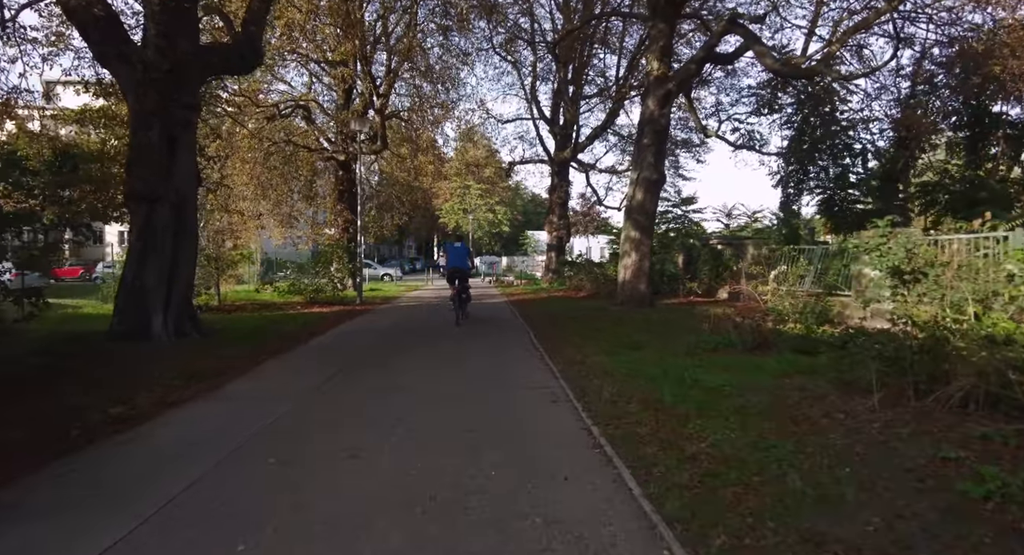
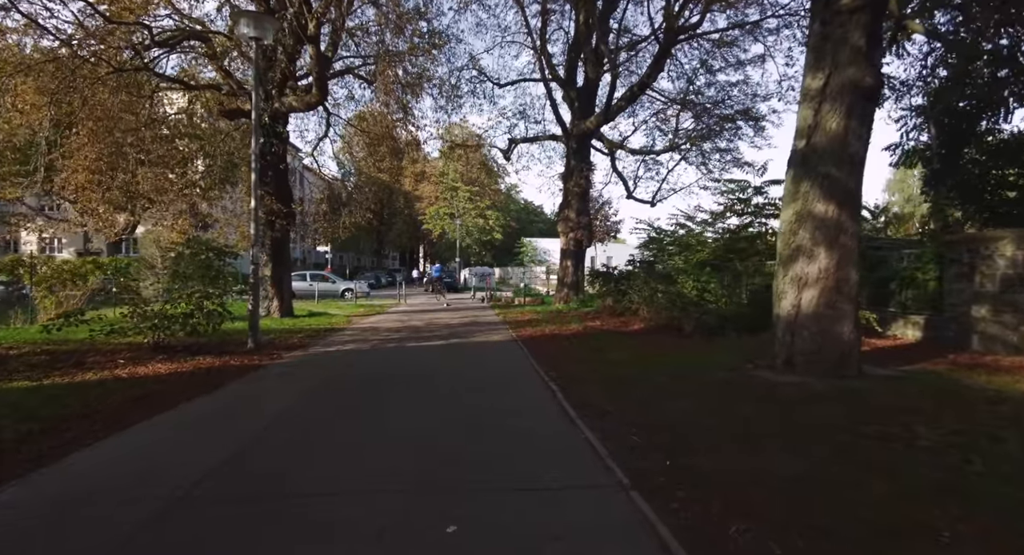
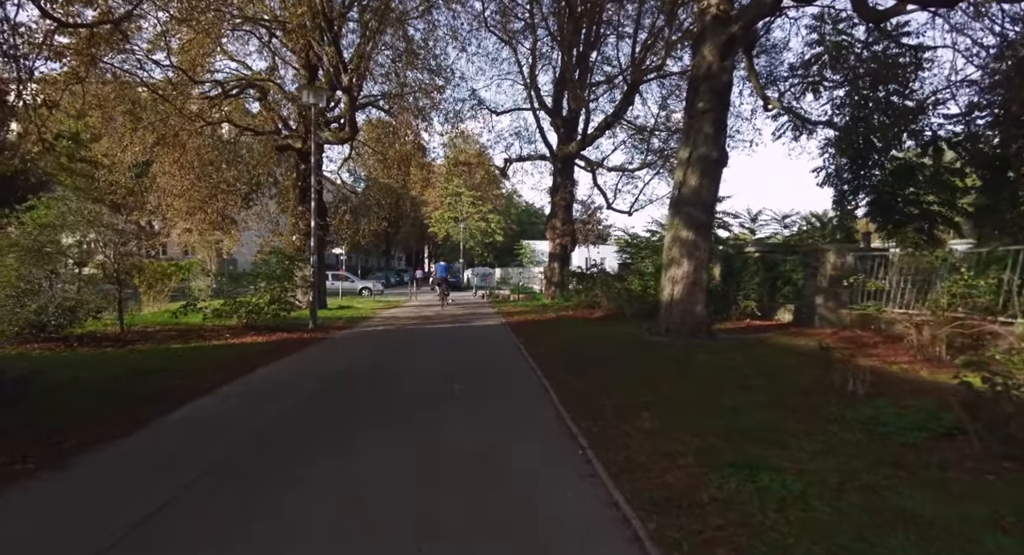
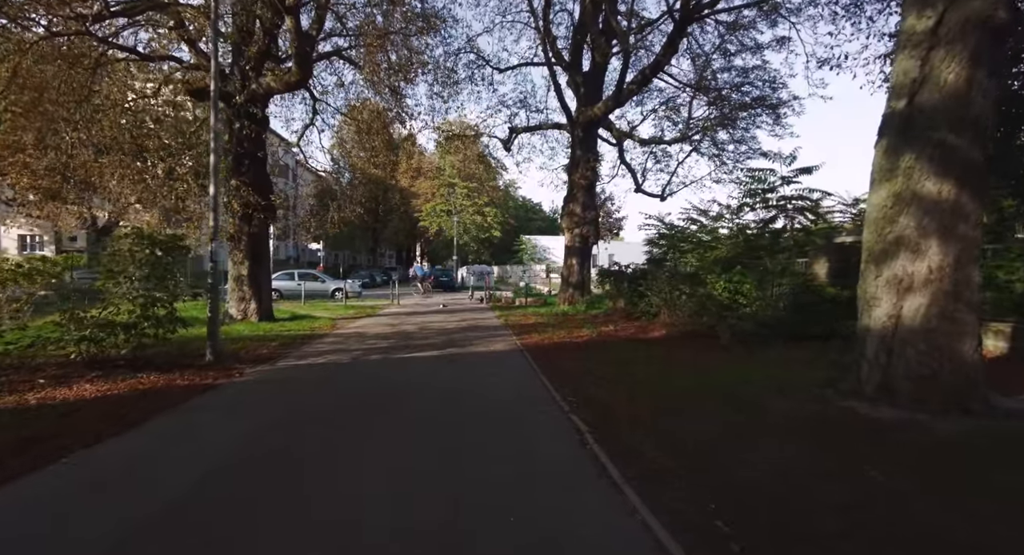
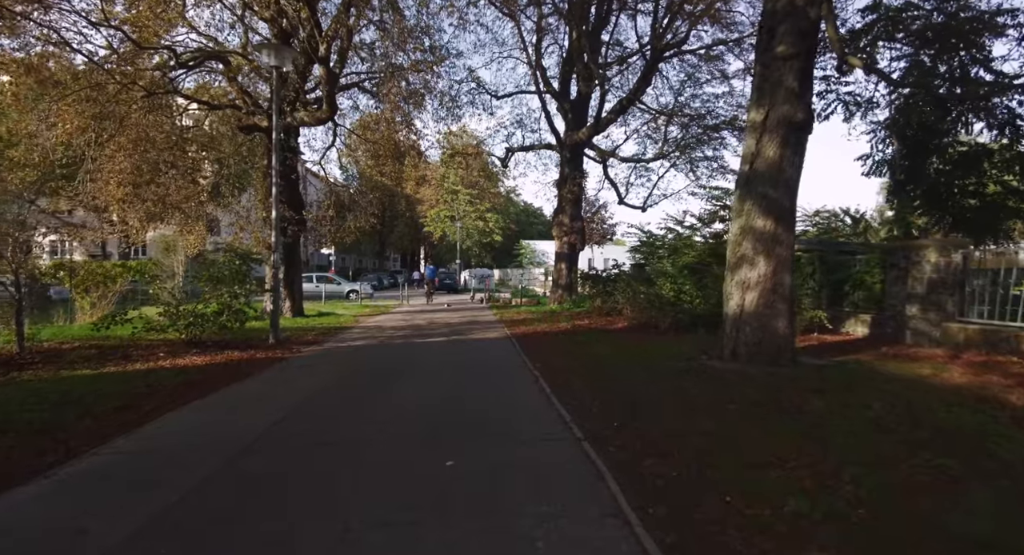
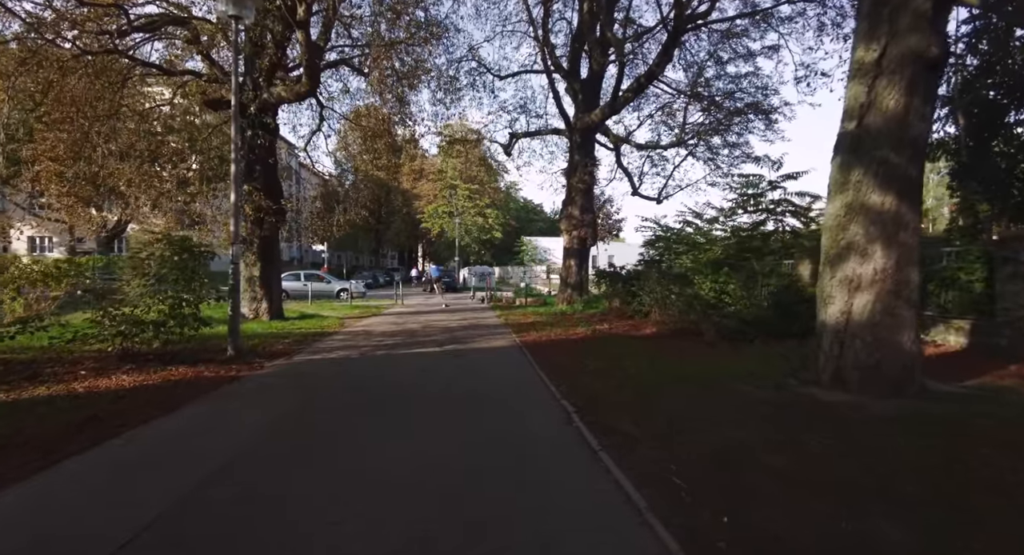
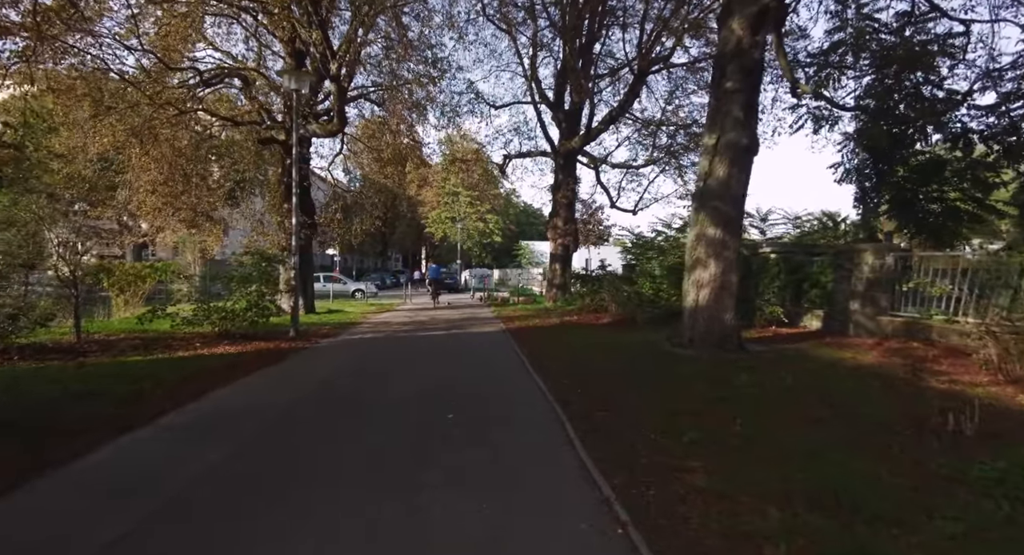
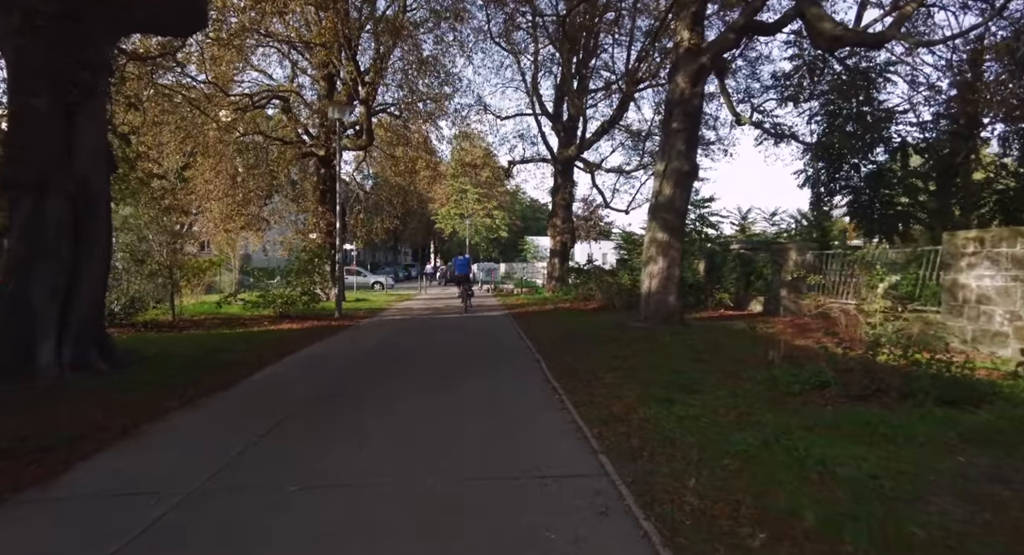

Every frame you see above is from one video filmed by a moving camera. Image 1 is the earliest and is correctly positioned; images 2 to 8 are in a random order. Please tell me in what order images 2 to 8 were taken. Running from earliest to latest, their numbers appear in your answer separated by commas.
8, 3, 7, 5, 2, 6, 4
